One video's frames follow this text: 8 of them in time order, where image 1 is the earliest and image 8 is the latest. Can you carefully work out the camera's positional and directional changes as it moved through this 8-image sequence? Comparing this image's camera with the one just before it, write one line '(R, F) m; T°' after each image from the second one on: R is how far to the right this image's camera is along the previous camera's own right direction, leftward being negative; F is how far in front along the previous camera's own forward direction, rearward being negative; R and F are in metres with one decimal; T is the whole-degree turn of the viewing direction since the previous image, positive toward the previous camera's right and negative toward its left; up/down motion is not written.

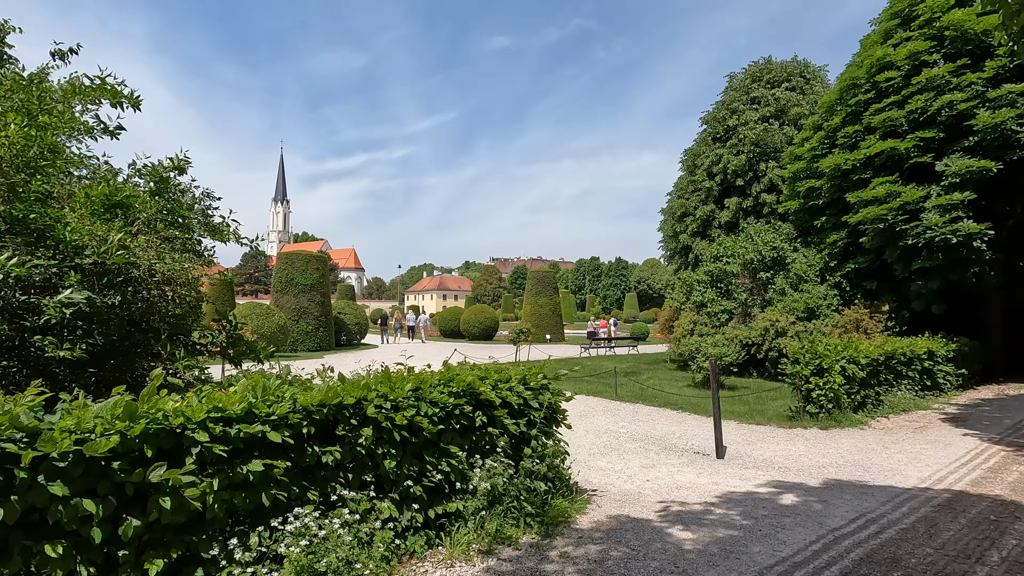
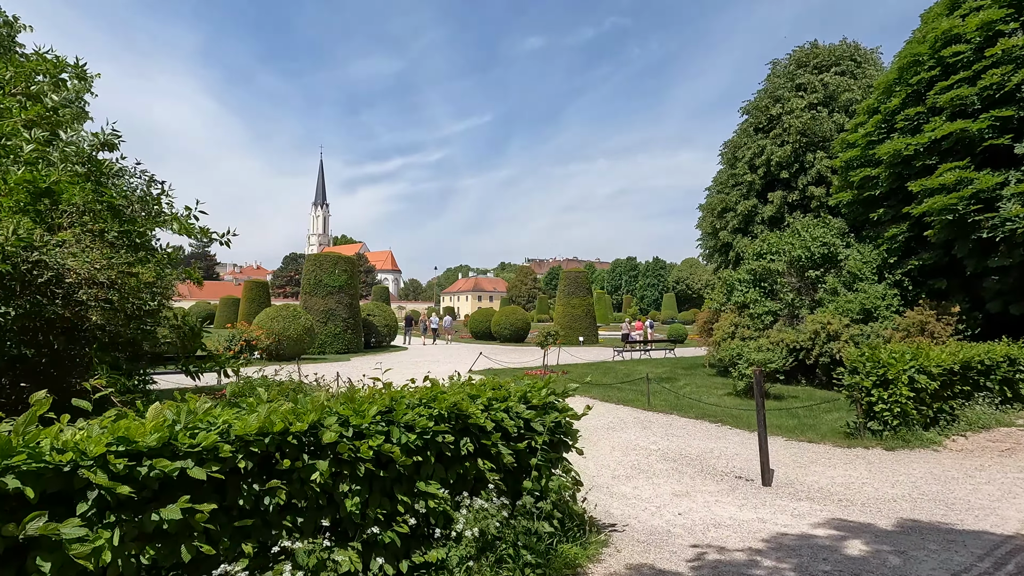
(+0.3, +0.7) m; -4°
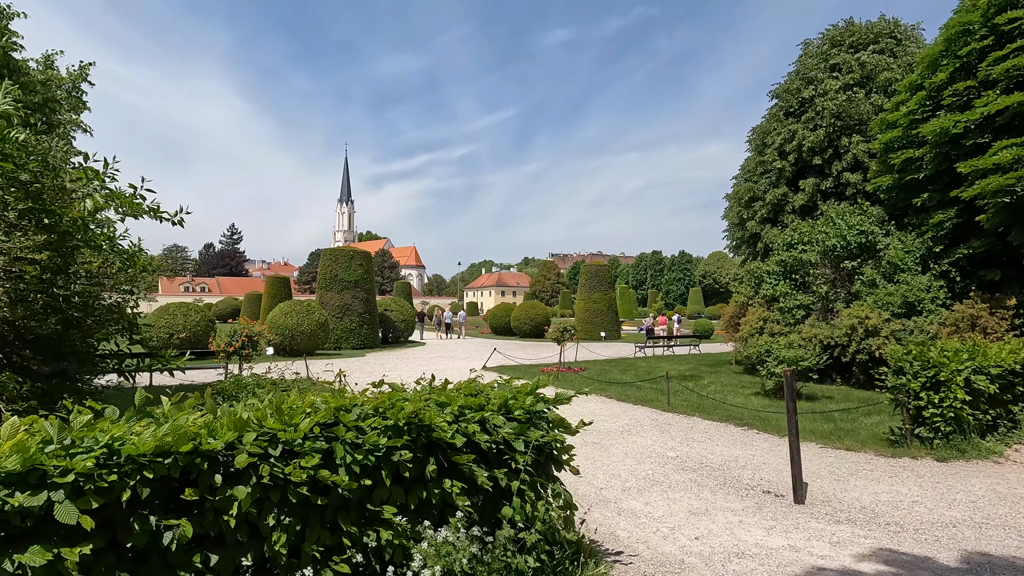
(+0.3, +0.6) m; -3°
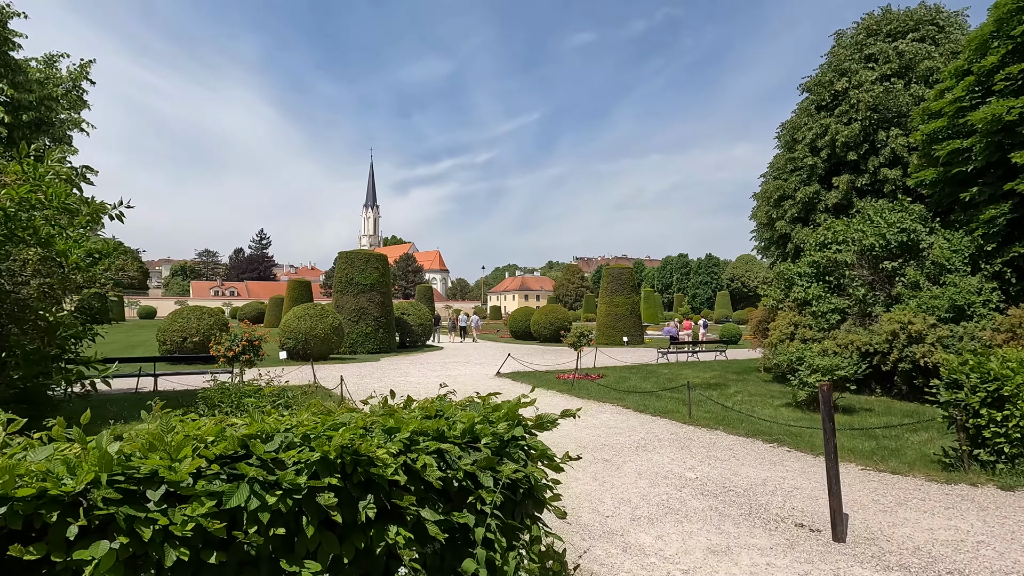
(+0.3, +0.6) m; -3°
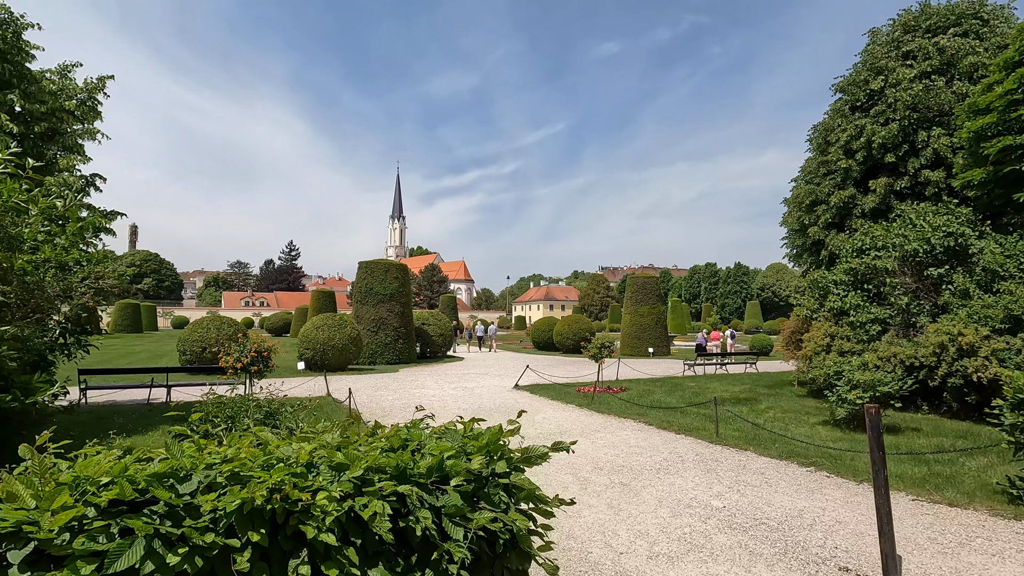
(+0.2, +0.4) m; -3°
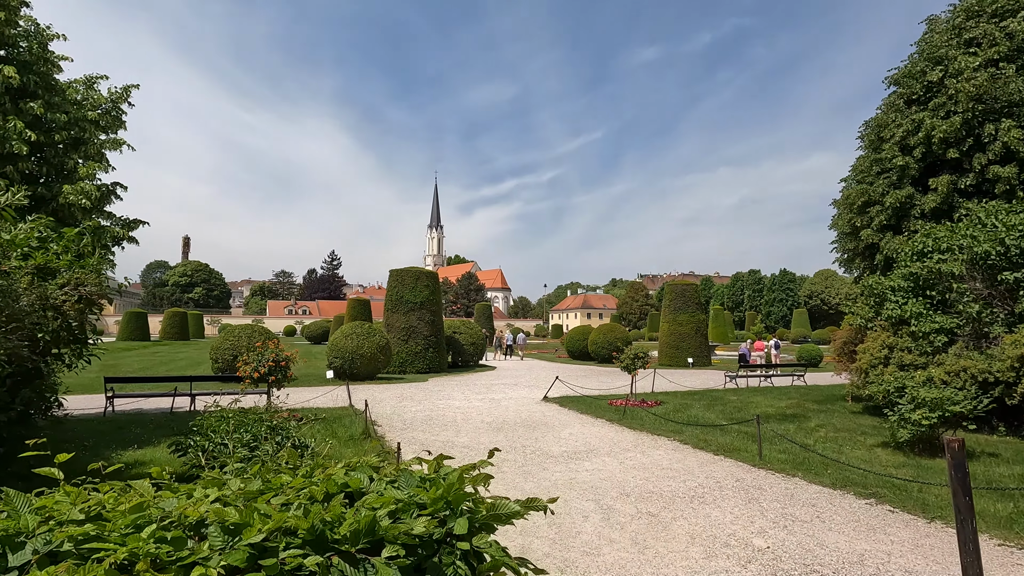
(+0.2, +0.5) m; -4°
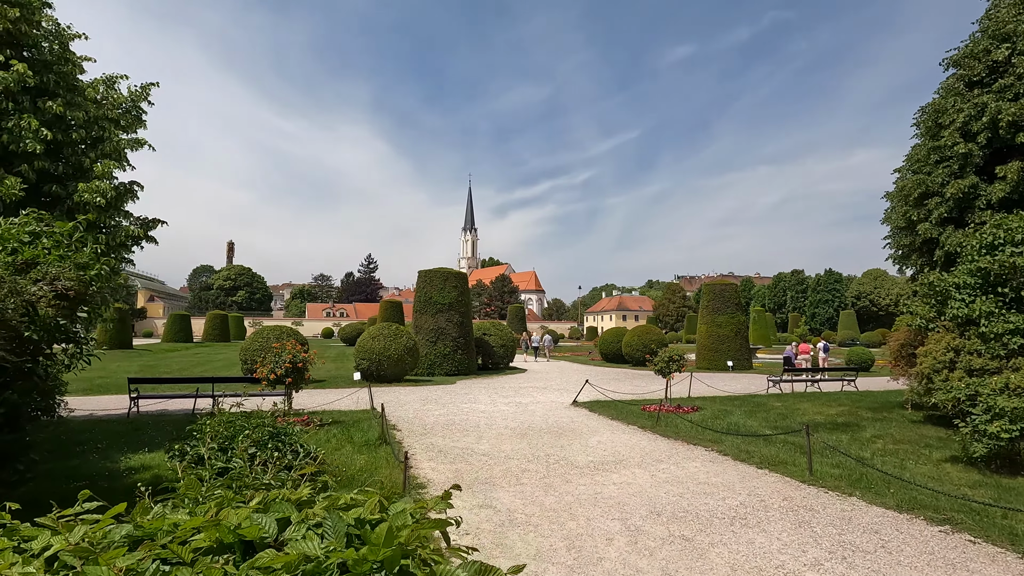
(+0.2, +0.5) m; -4°
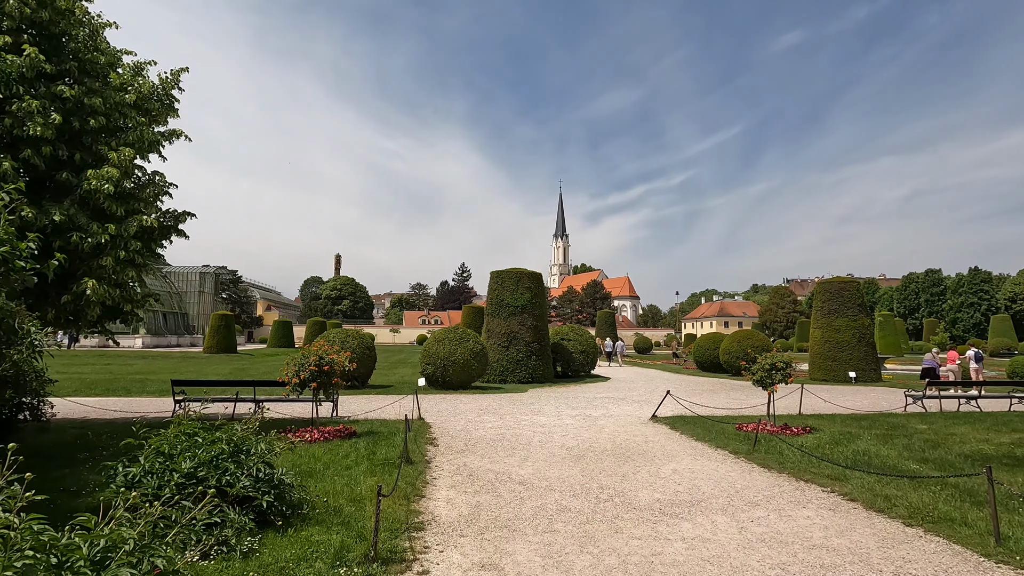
(+0.6, +1.6) m; -10°
